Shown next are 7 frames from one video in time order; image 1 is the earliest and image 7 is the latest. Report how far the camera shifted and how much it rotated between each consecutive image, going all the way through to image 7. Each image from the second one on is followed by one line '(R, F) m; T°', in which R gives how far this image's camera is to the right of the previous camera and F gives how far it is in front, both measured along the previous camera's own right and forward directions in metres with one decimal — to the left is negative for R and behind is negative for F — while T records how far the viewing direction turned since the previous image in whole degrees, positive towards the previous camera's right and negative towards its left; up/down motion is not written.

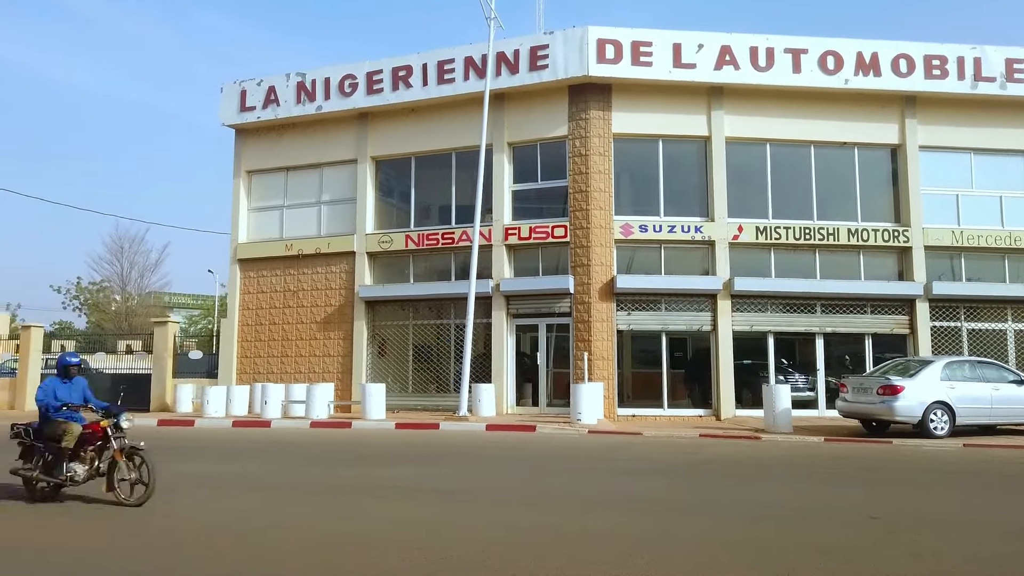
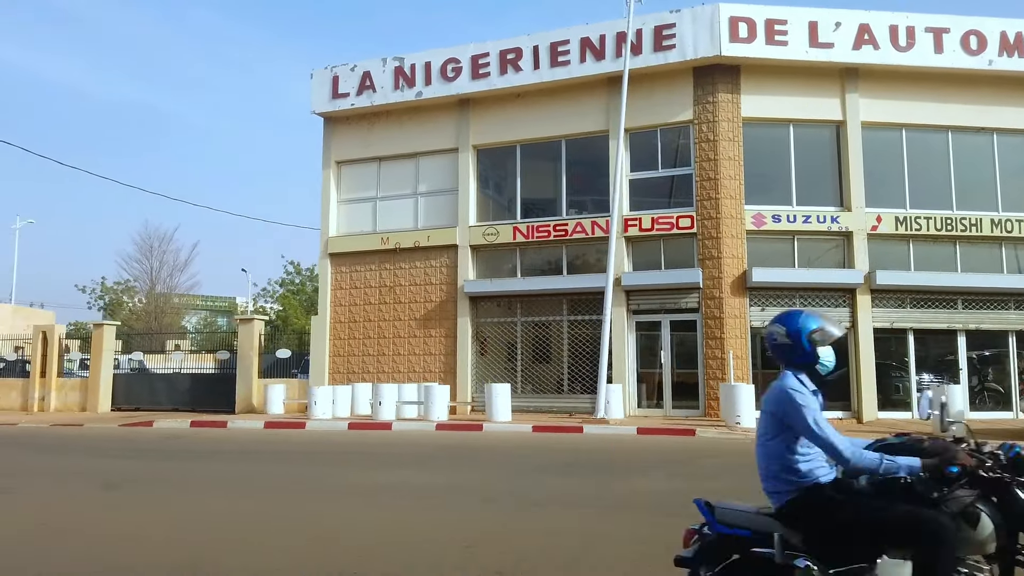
(-2.6, +1.0) m; 0°
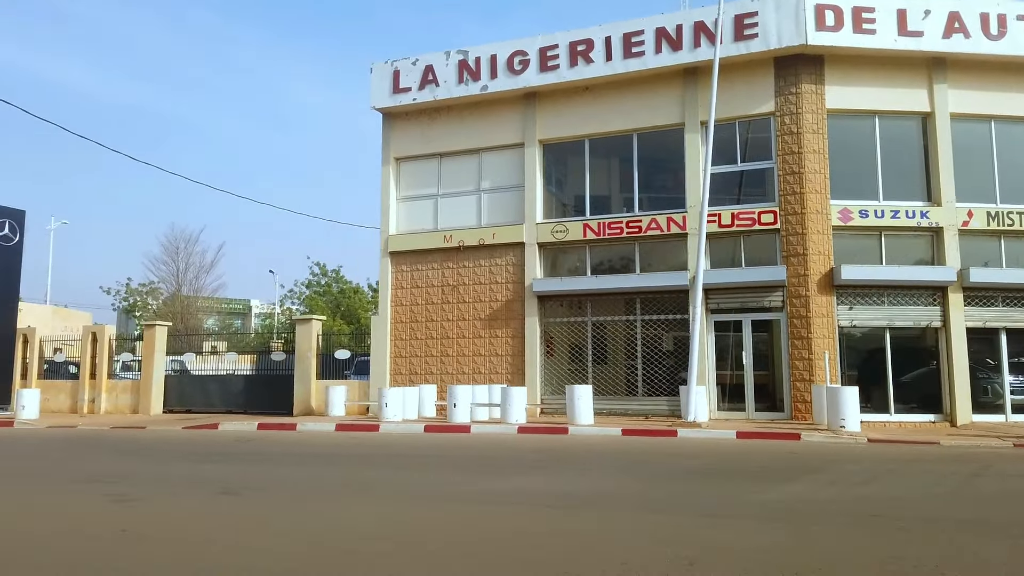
(-1.4, +0.5) m; -1°
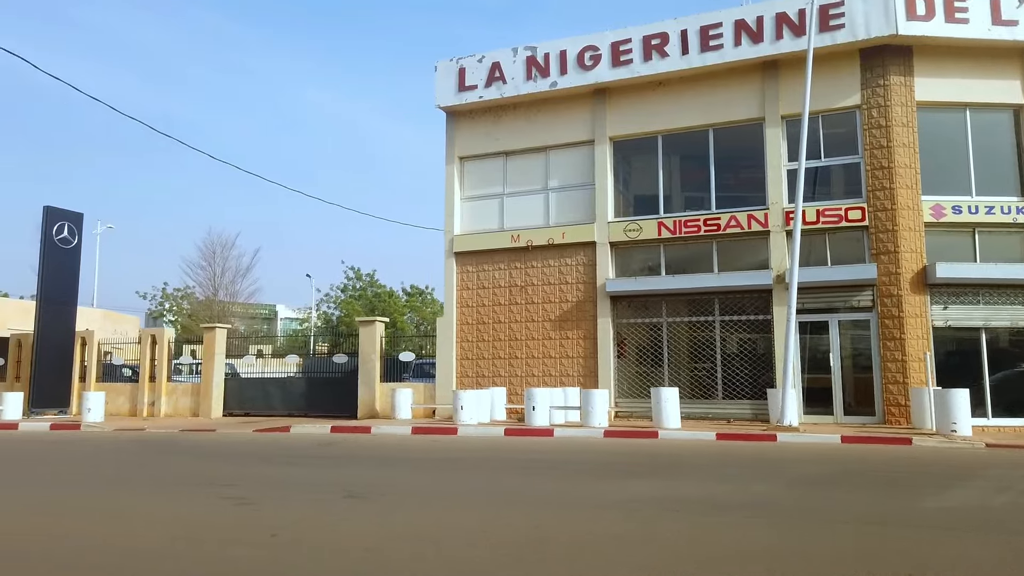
(-1.2, +0.4) m; -2°
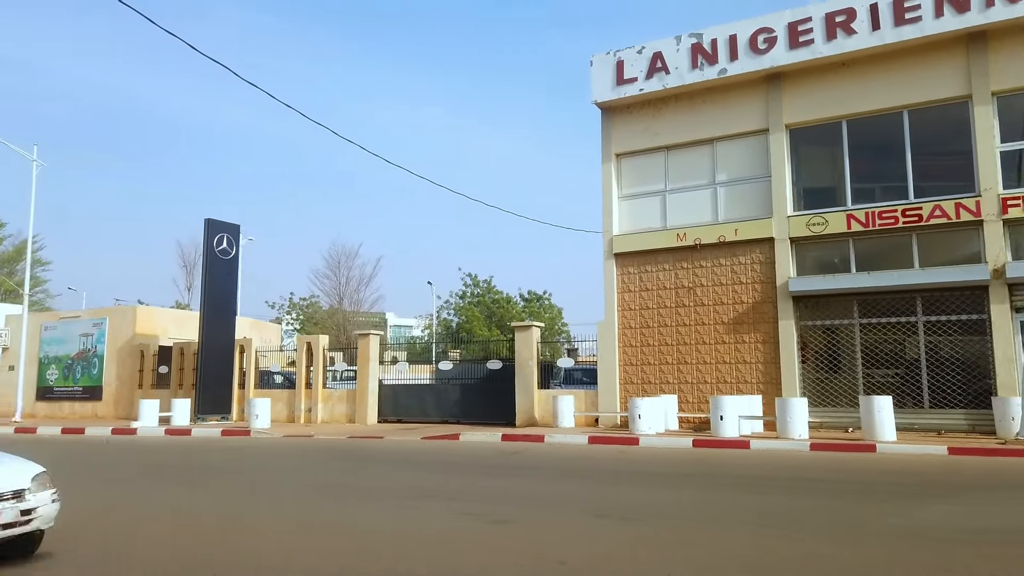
(-1.5, +0.7) m; -8°
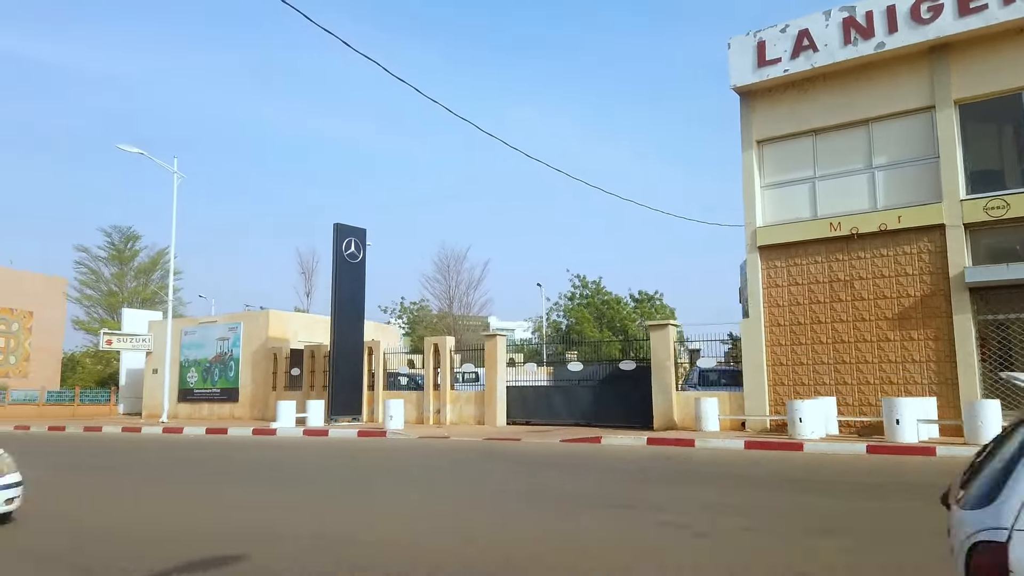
(-0.9, +0.5) m; -7°
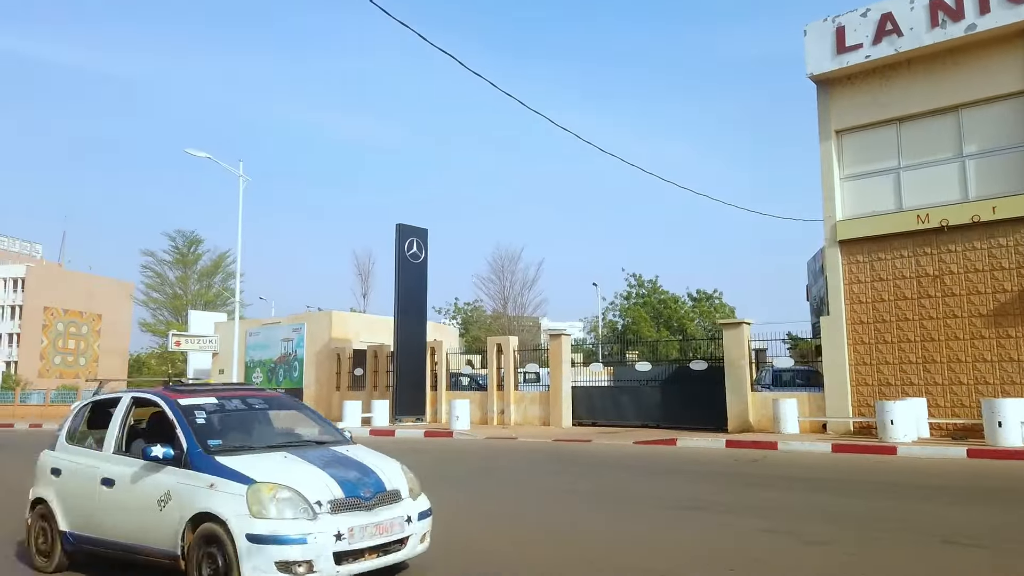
(-0.4, +0.3) m; -4°
